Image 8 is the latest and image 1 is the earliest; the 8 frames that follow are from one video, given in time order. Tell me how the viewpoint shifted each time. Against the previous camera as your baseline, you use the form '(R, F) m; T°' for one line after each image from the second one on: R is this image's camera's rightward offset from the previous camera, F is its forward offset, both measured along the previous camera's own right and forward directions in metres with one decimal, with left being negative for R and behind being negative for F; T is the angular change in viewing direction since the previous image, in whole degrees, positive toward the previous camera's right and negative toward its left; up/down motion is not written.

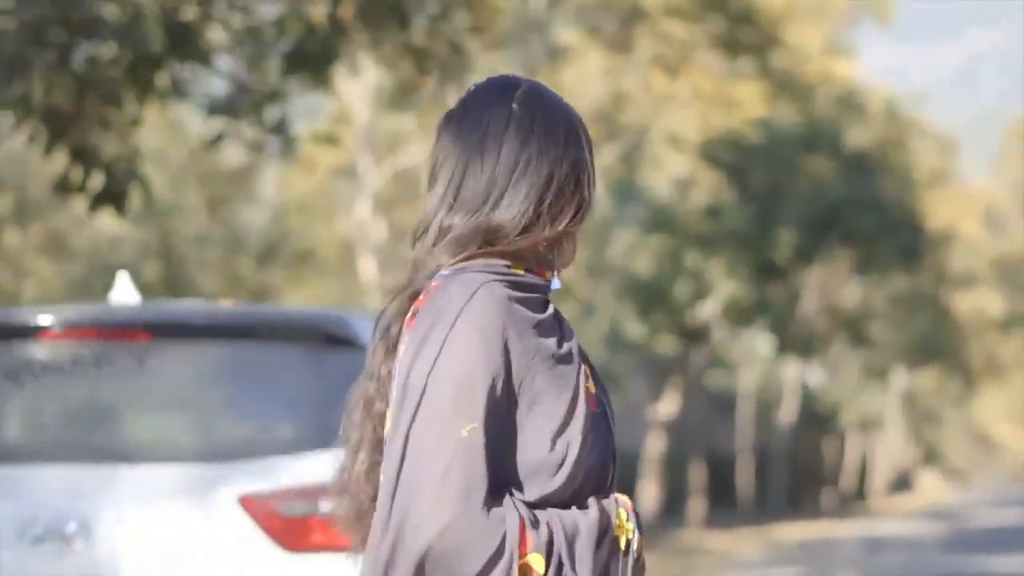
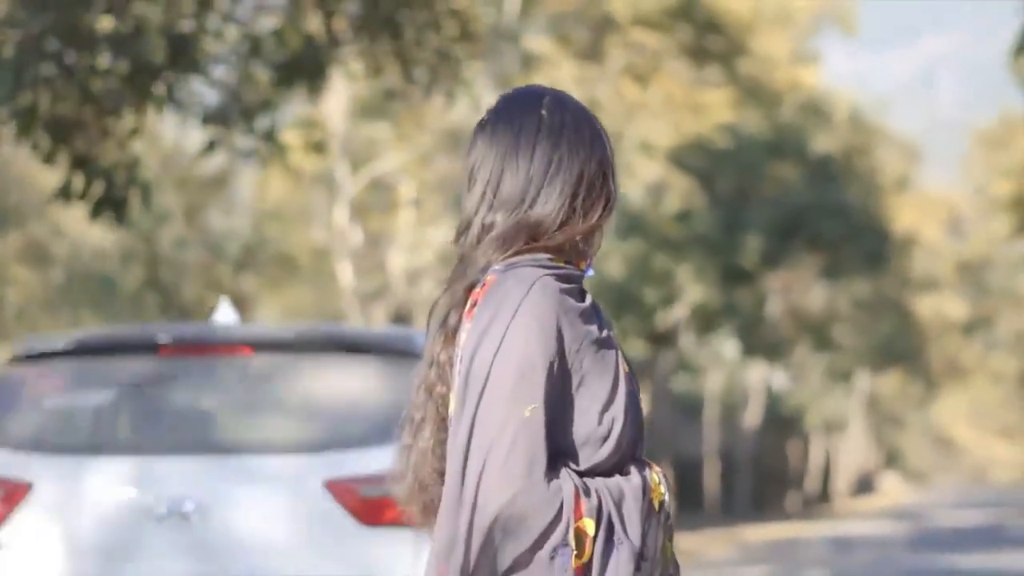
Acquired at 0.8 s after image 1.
(-0.1, -0.3) m; +1°
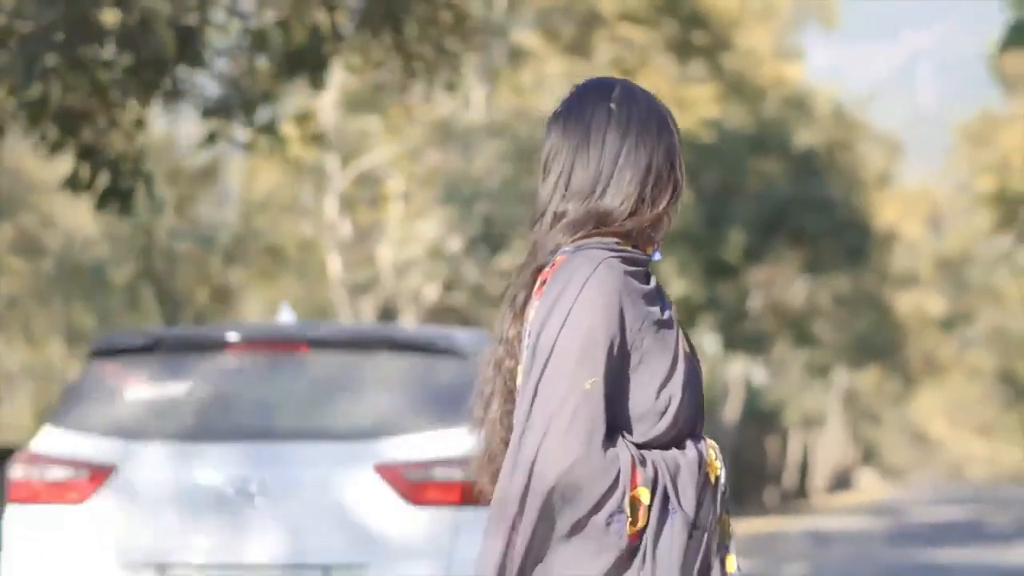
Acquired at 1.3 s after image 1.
(-0.1, -0.2) m; +1°
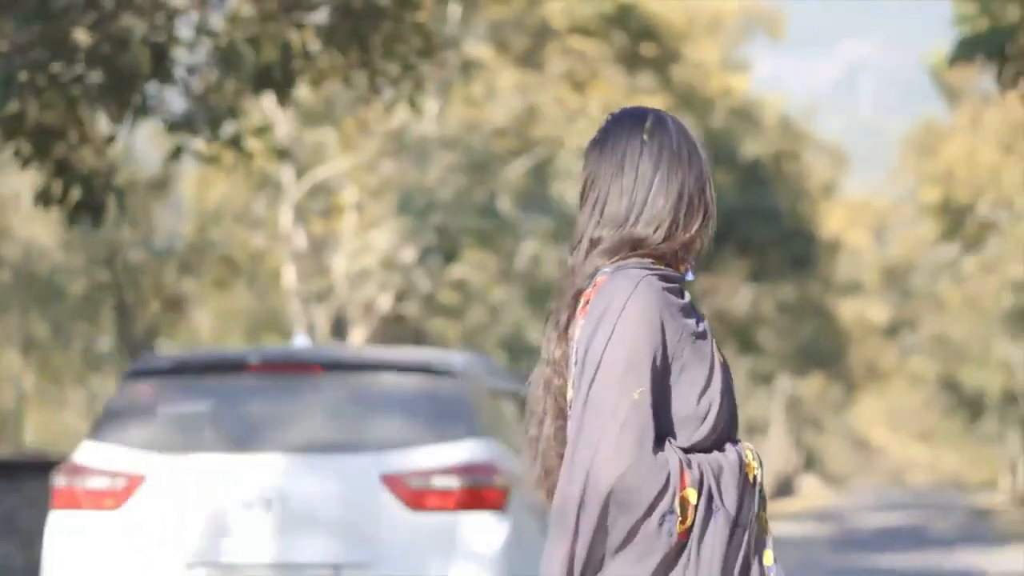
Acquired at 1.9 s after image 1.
(-0.1, -0.2) m; +2°
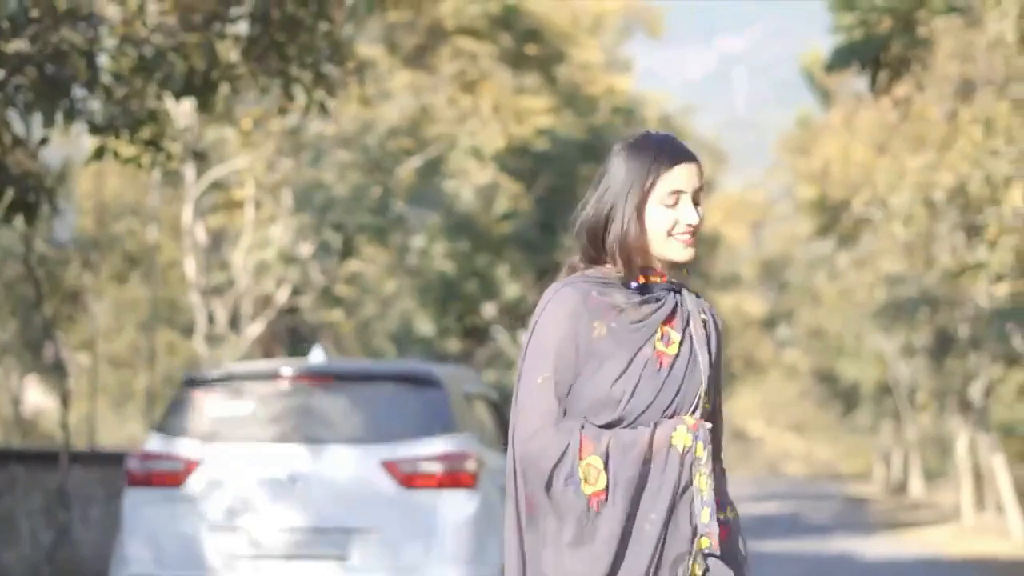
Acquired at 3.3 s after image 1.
(-0.2, -0.8) m; +4°
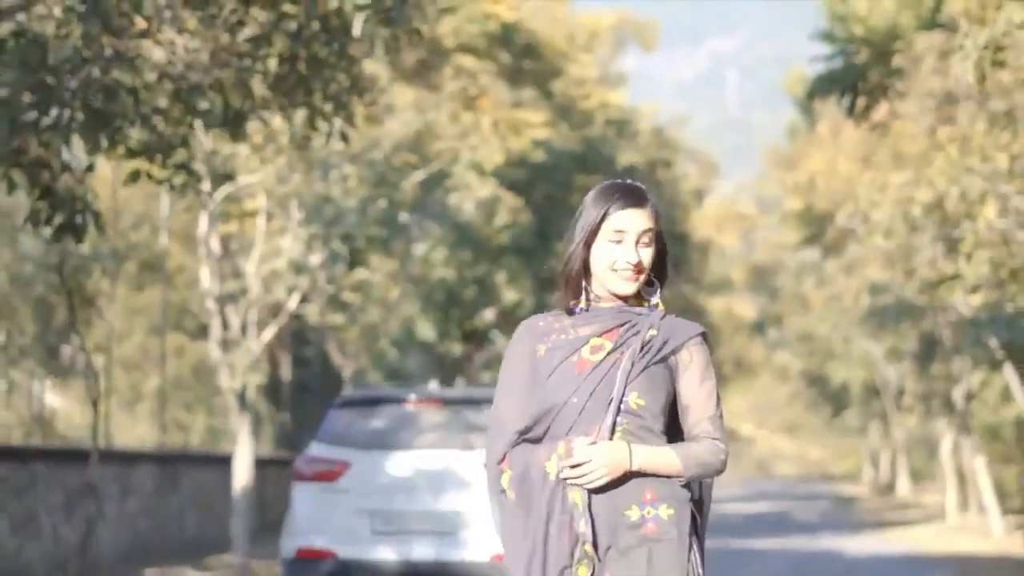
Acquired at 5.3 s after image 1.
(-0.1, -1.0) m; 0°
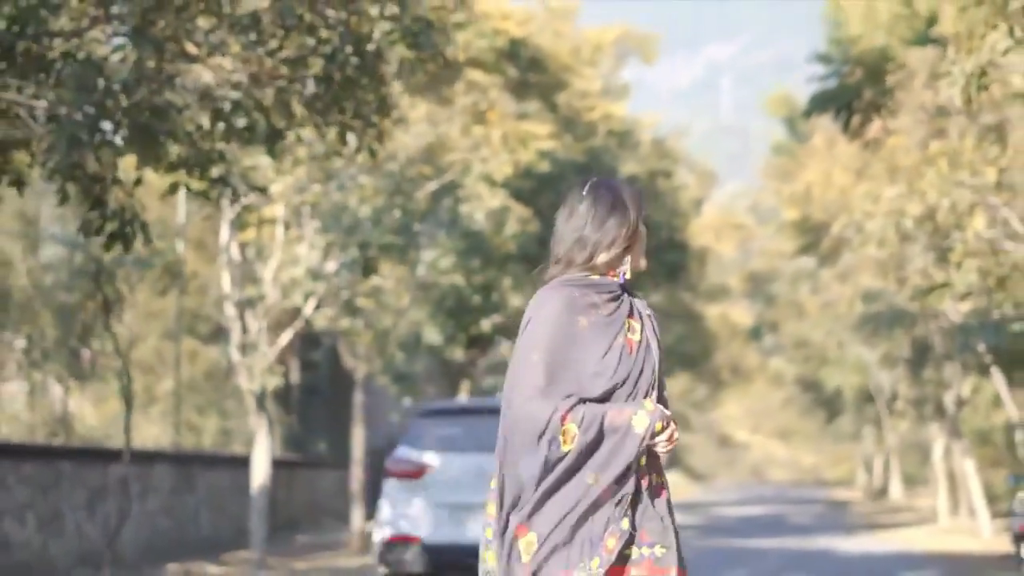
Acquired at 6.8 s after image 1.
(-0.2, -0.9) m; 0°
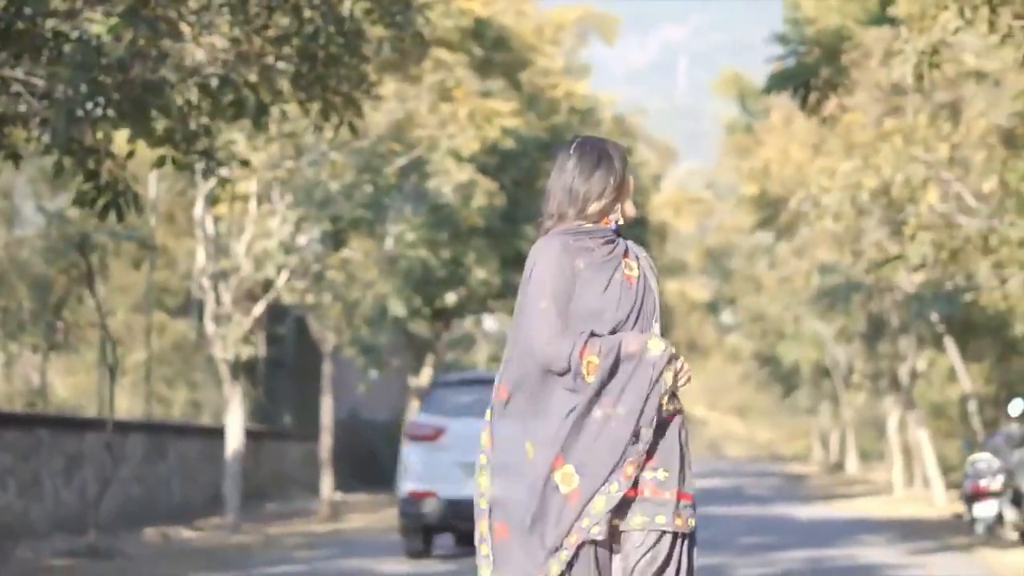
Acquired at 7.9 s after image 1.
(-0.1, -0.6) m; +1°
